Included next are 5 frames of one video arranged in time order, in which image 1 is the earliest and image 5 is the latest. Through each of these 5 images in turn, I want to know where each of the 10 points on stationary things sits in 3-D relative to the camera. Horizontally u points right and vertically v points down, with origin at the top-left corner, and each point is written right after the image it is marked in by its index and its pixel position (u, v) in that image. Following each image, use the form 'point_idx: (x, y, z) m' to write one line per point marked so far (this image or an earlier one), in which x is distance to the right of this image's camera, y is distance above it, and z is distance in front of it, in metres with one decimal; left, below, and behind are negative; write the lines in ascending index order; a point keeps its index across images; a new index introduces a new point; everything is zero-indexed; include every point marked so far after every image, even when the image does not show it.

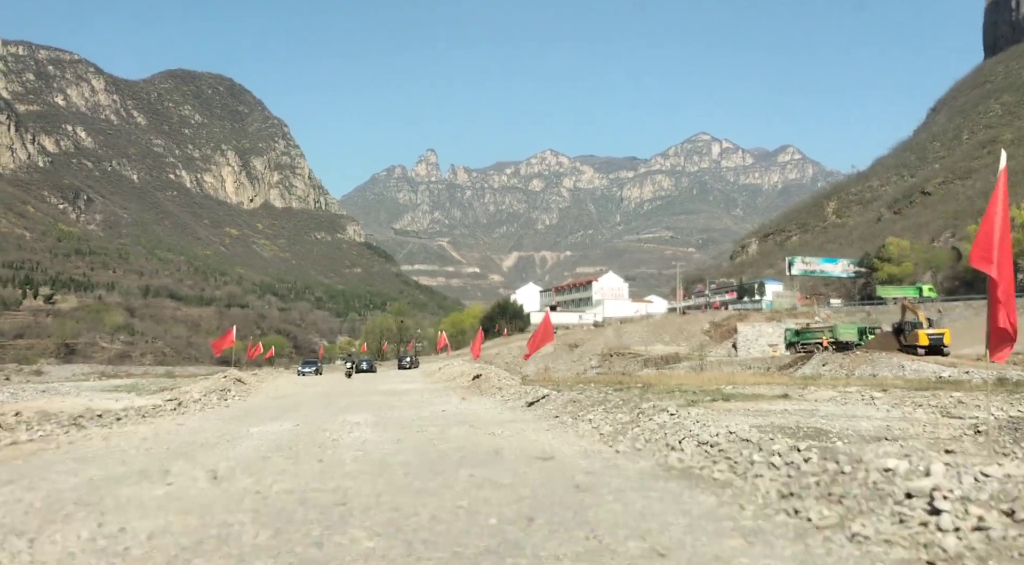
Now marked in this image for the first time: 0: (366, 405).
0: (-3.1, -2.7, +17.0) m
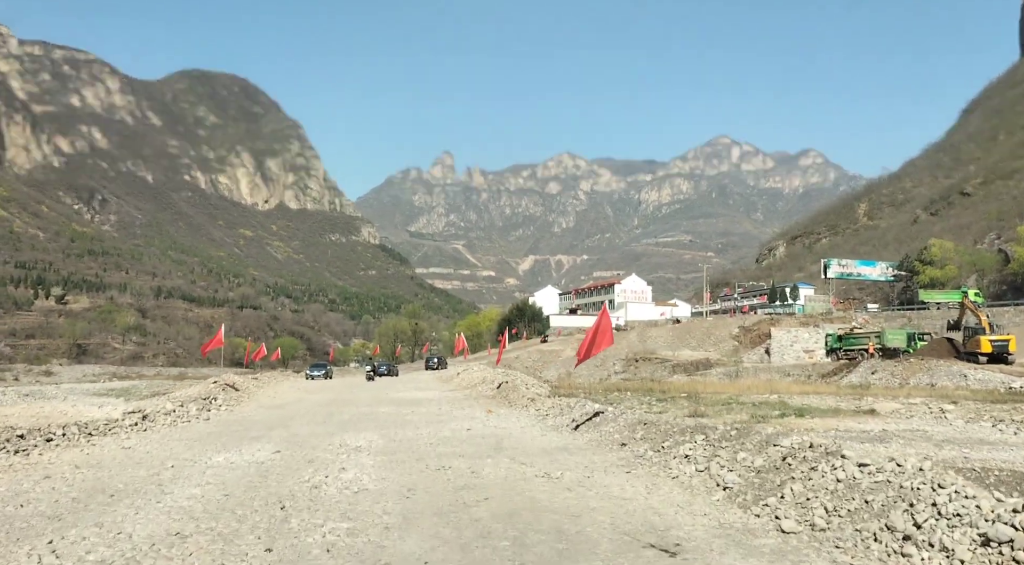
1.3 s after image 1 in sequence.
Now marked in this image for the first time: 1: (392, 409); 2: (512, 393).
0: (-2.4, -2.5, +14.1) m
1: (-2.6, -2.8, +17.0) m
2: (0.0, -2.7, +19.1) m
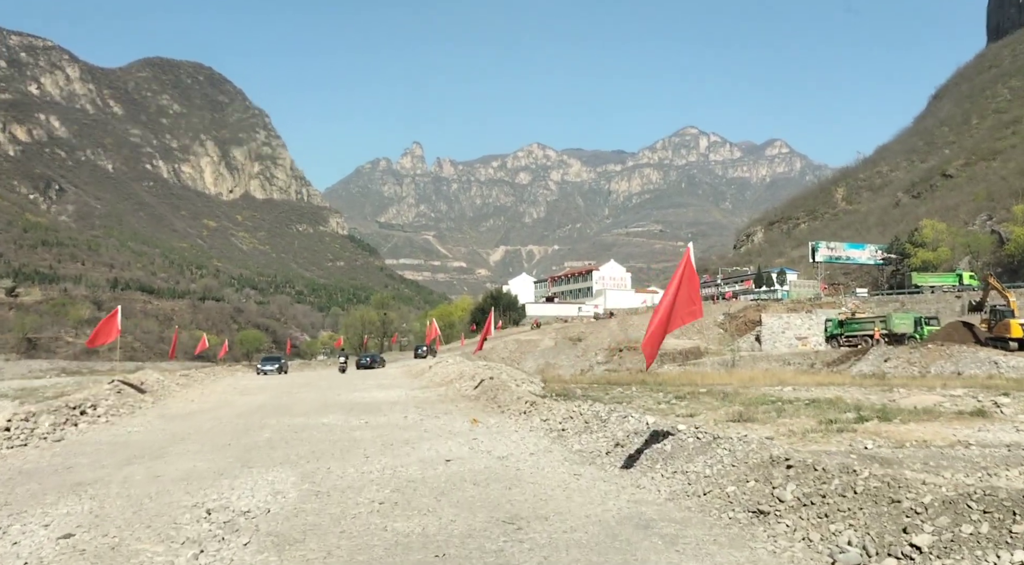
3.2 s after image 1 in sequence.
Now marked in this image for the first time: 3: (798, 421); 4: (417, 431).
0: (-2.5, -1.9, +9.6) m
1: (-2.8, -2.2, +12.6) m
2: (-0.2, -2.1, +14.7) m
3: (+4.9, -2.4, +13.3) m
4: (-1.3, -2.0, +10.8) m
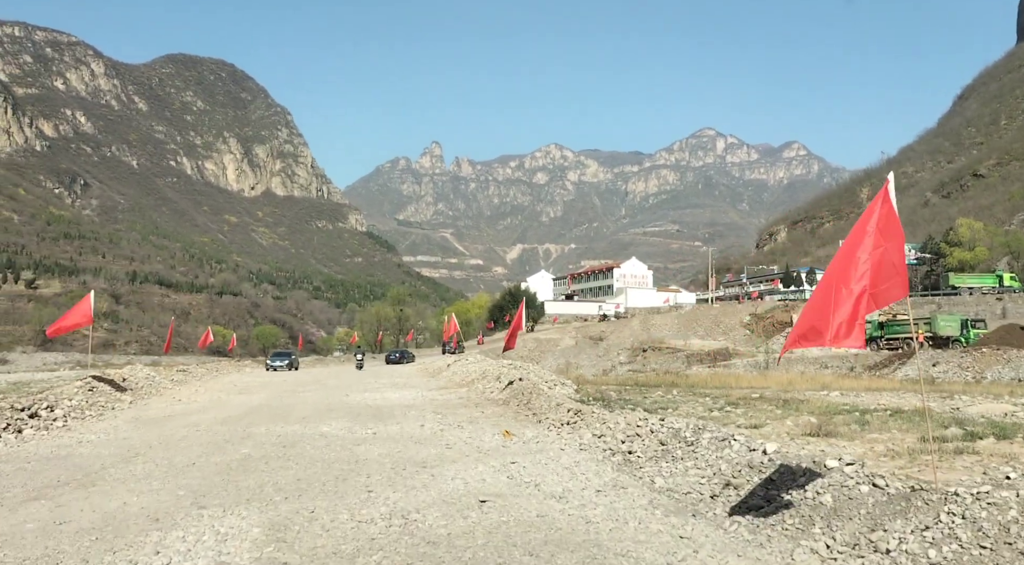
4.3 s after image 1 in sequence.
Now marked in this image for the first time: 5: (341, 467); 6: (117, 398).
0: (-2.0, -1.7, +7.5) m
1: (-2.3, -1.9, +10.5) m
2: (+0.3, -1.9, +12.6) m
3: (+5.4, -2.2, +11.0) m
4: (-0.8, -1.8, +8.6) m
5: (-1.7, -1.7, +7.2) m
6: (-7.0, -2.1, +14.0) m
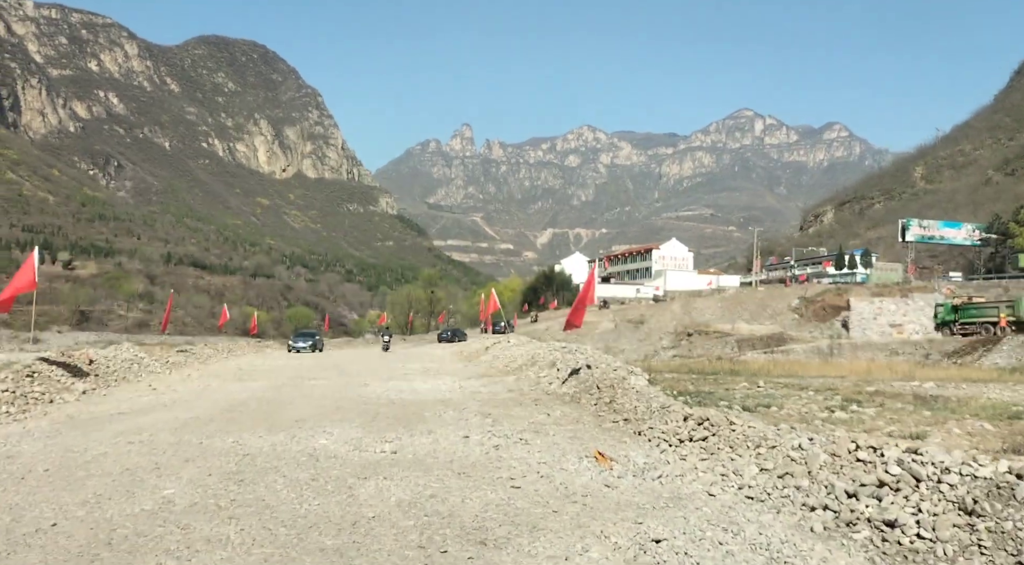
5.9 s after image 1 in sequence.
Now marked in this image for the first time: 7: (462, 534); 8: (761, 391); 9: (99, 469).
0: (-1.4, -1.2, +4.2) m
1: (-1.5, -1.4, +7.2) m
2: (+1.2, -1.3, +9.2) m
3: (+6.2, -1.7, +7.4) m
4: (-0.1, -1.3, +5.3) m
5: (-1.0, -1.2, +3.9) m
6: (-6.1, -1.5, +10.9) m
7: (-0.3, -1.3, +4.1) m
8: (+5.1, -2.2, +16.0) m
9: (-3.0, -1.3, +5.6) m
